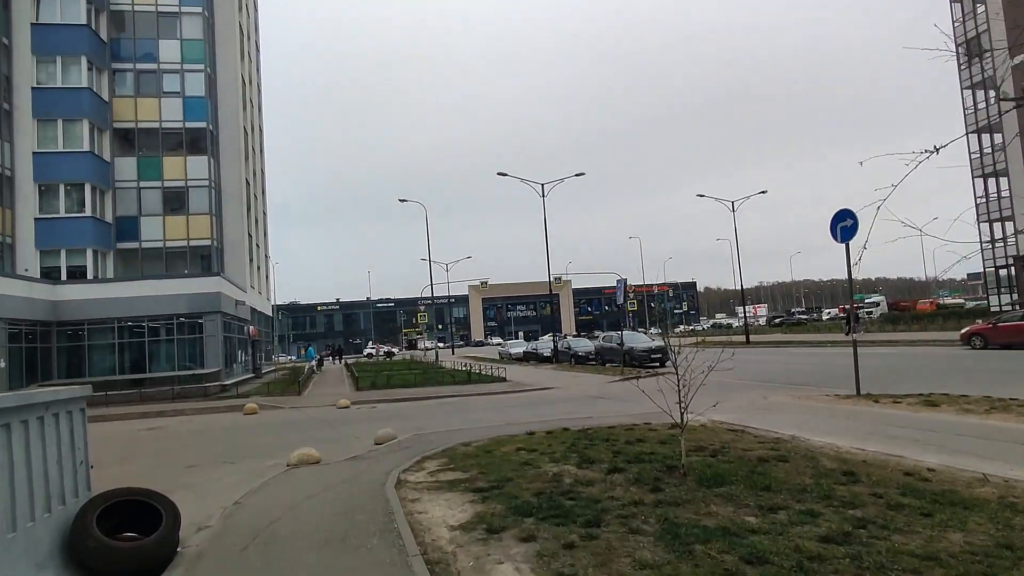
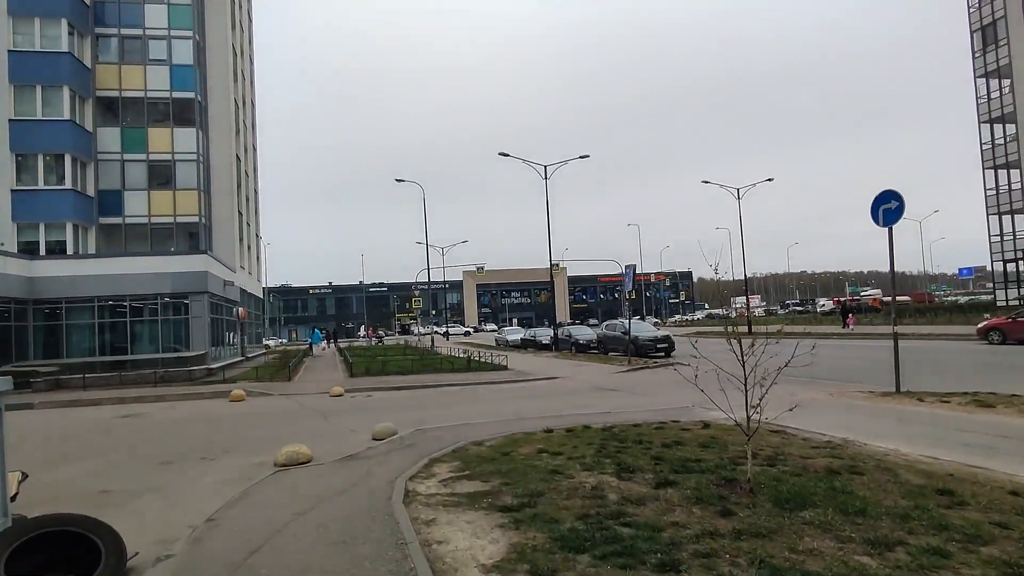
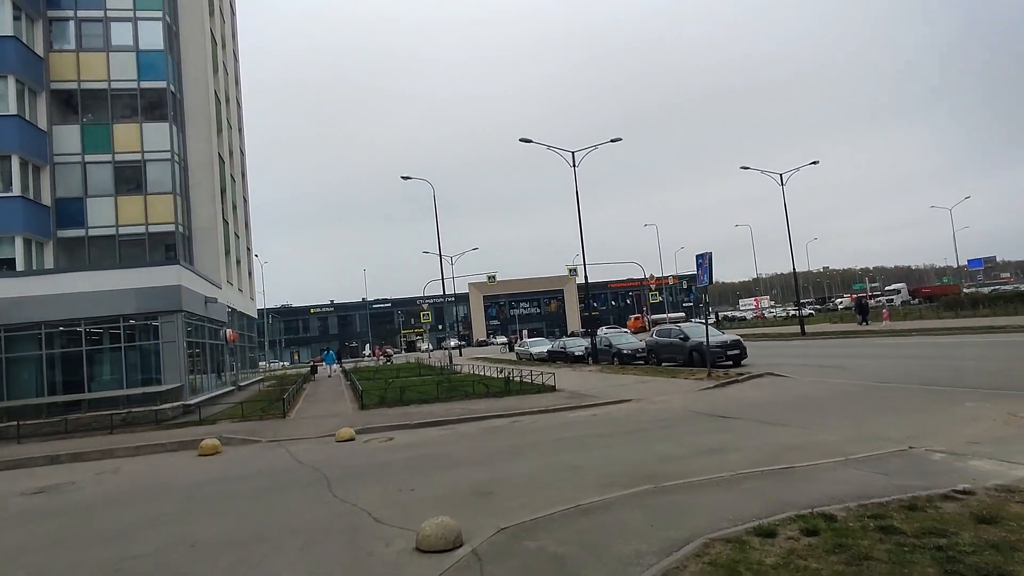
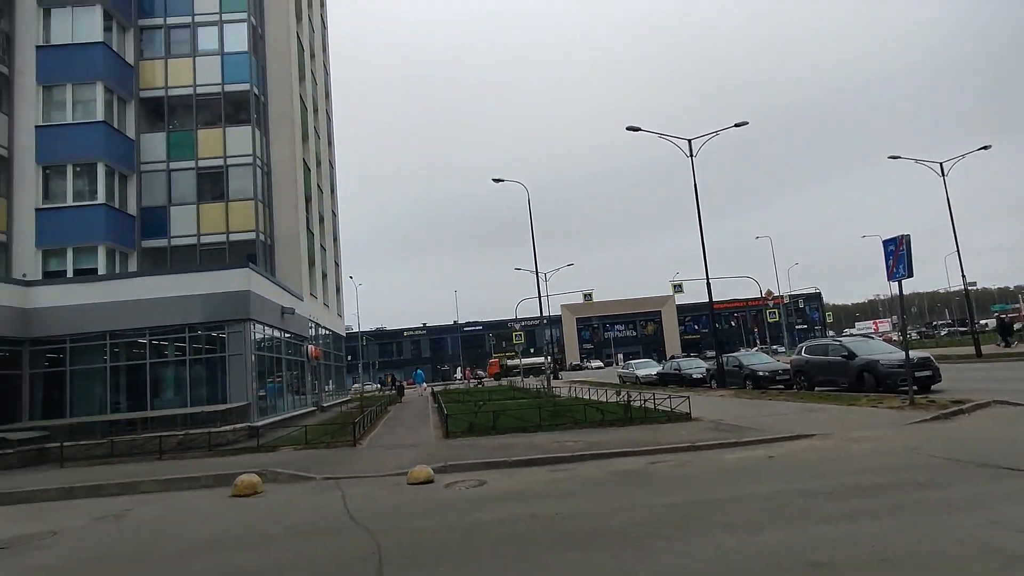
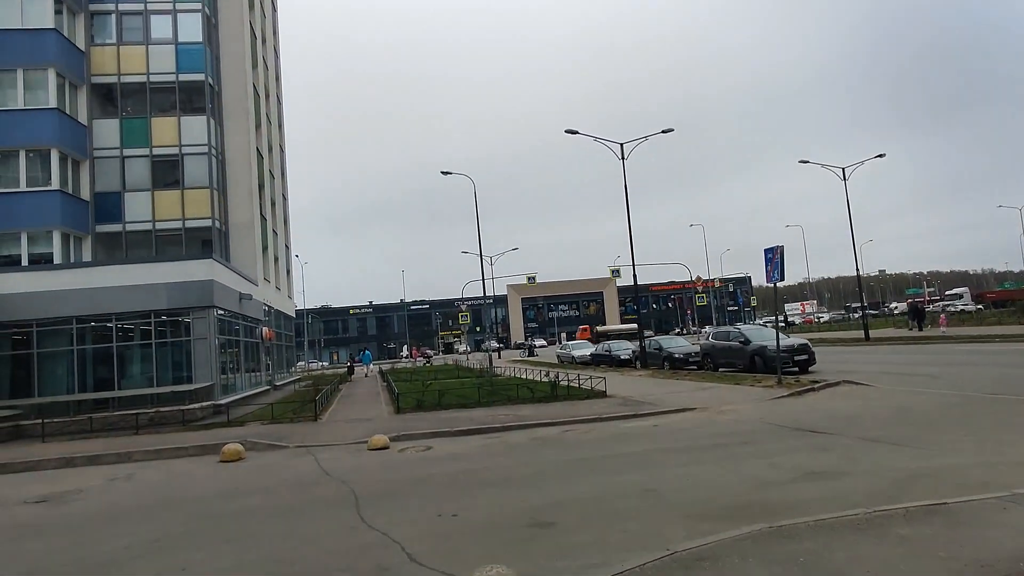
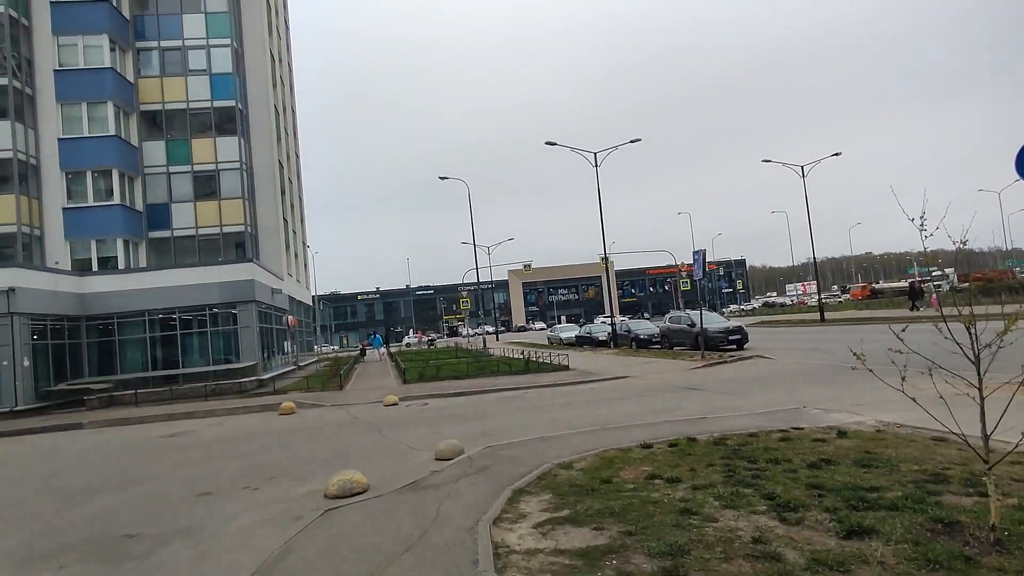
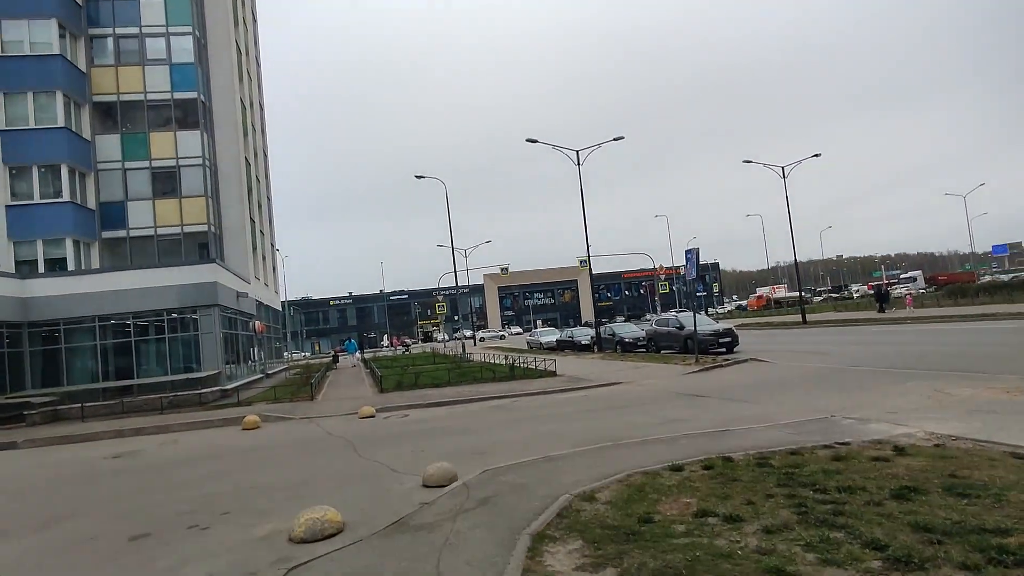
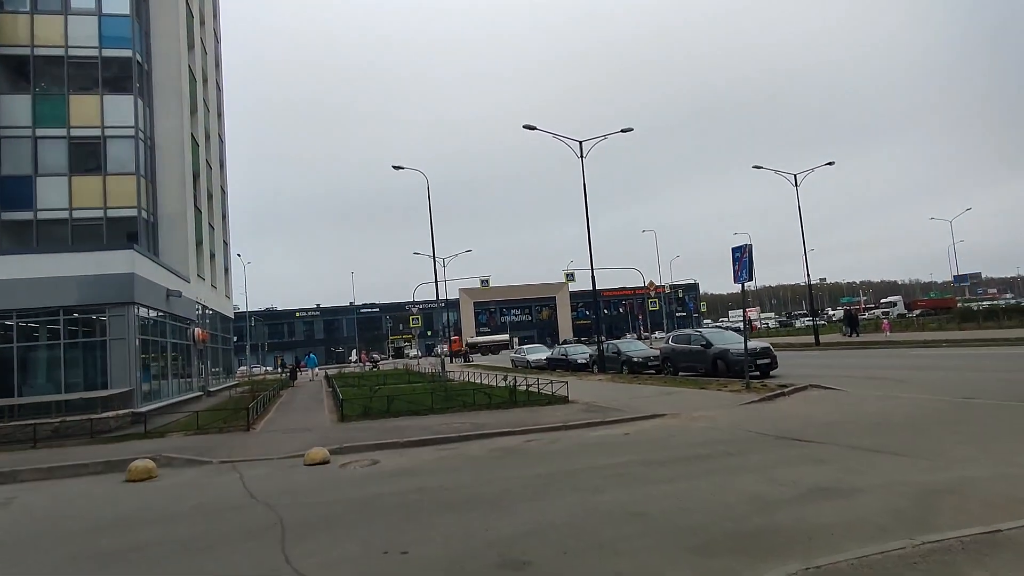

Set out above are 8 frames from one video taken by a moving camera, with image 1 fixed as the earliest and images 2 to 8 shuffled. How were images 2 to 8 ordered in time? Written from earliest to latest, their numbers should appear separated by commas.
2, 6, 7, 3, 5, 8, 4
